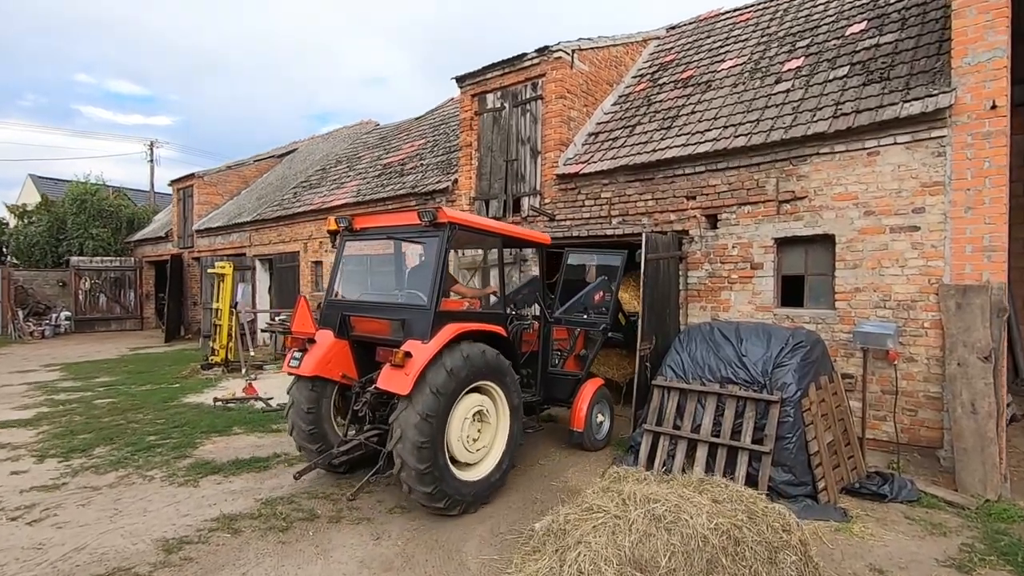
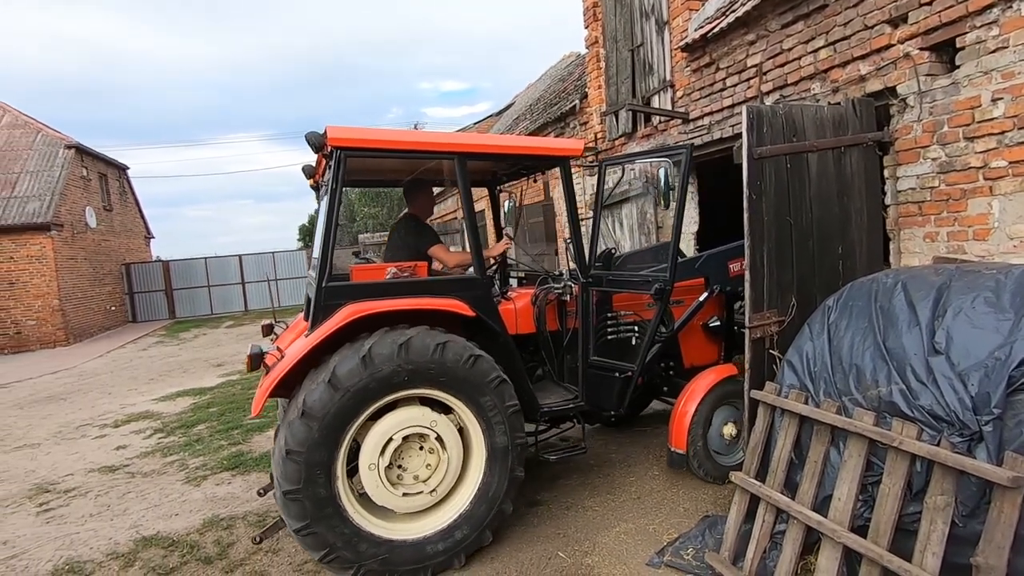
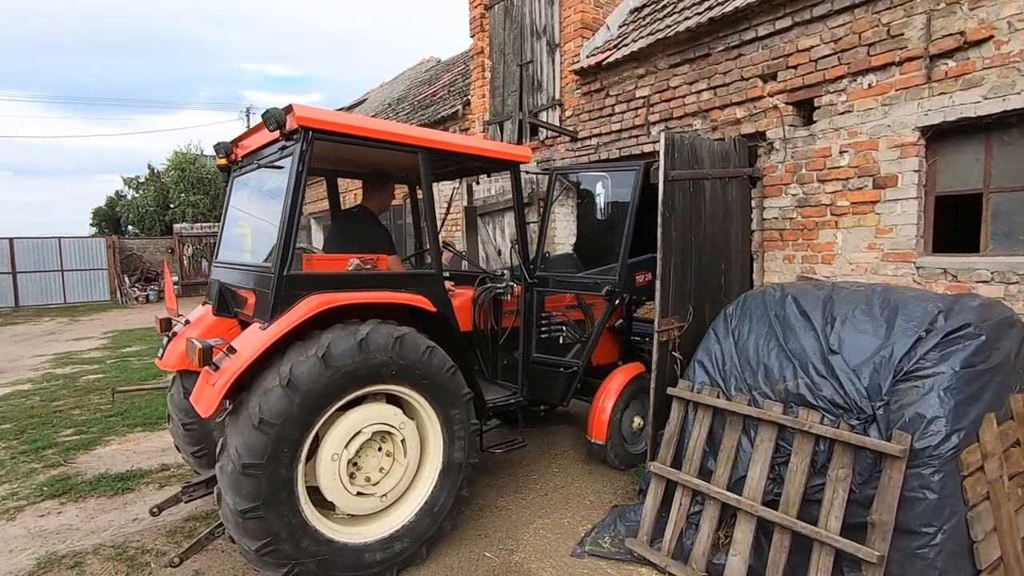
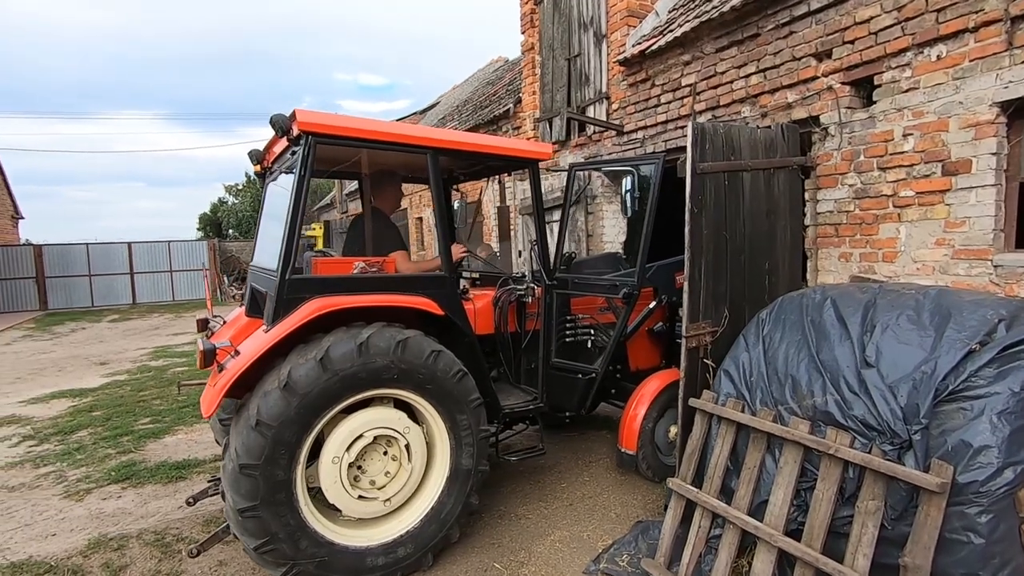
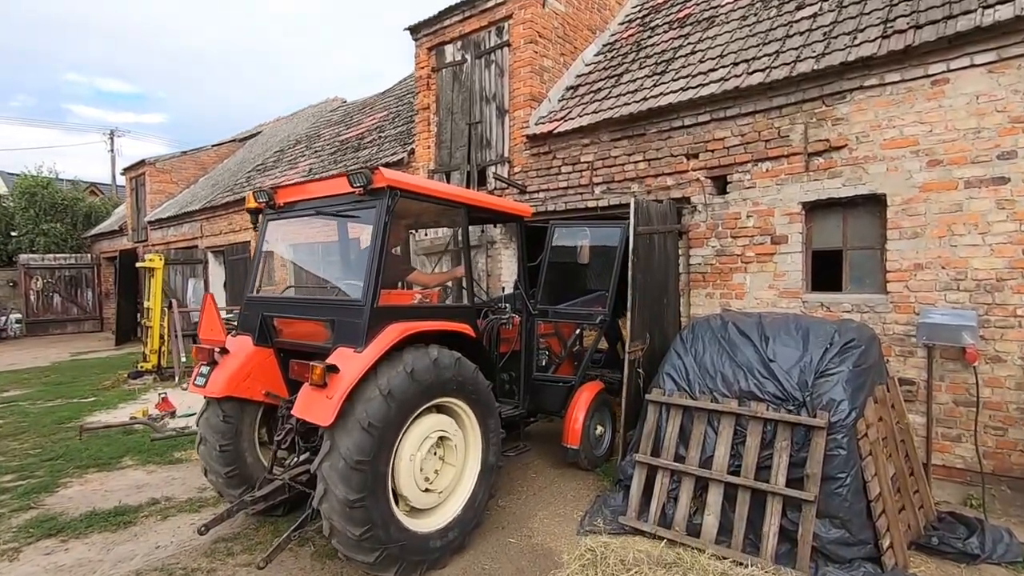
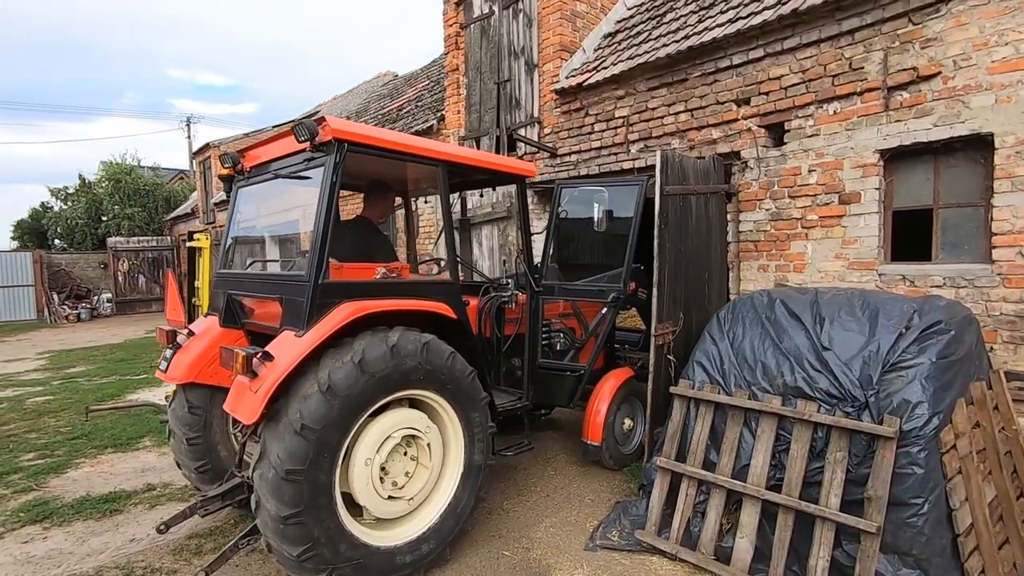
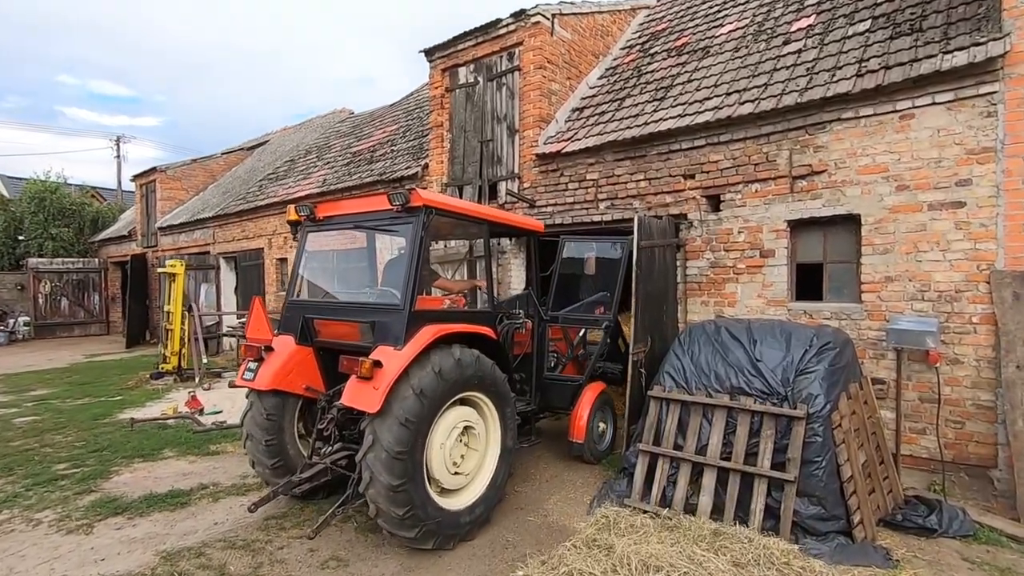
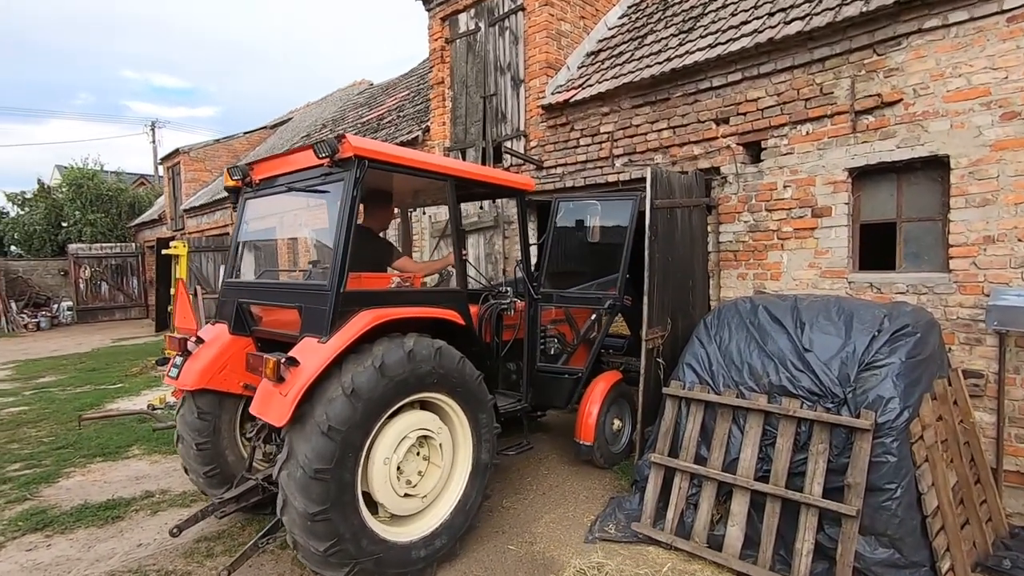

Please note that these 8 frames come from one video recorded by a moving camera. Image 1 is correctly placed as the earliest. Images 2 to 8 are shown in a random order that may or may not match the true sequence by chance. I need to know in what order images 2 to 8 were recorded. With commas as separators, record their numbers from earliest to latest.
7, 5, 8, 6, 3, 4, 2
